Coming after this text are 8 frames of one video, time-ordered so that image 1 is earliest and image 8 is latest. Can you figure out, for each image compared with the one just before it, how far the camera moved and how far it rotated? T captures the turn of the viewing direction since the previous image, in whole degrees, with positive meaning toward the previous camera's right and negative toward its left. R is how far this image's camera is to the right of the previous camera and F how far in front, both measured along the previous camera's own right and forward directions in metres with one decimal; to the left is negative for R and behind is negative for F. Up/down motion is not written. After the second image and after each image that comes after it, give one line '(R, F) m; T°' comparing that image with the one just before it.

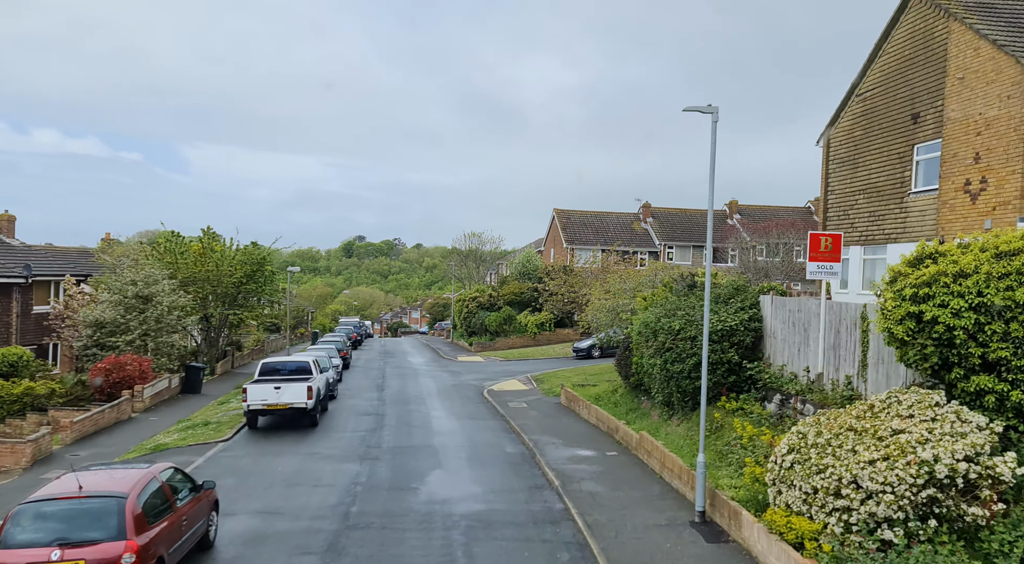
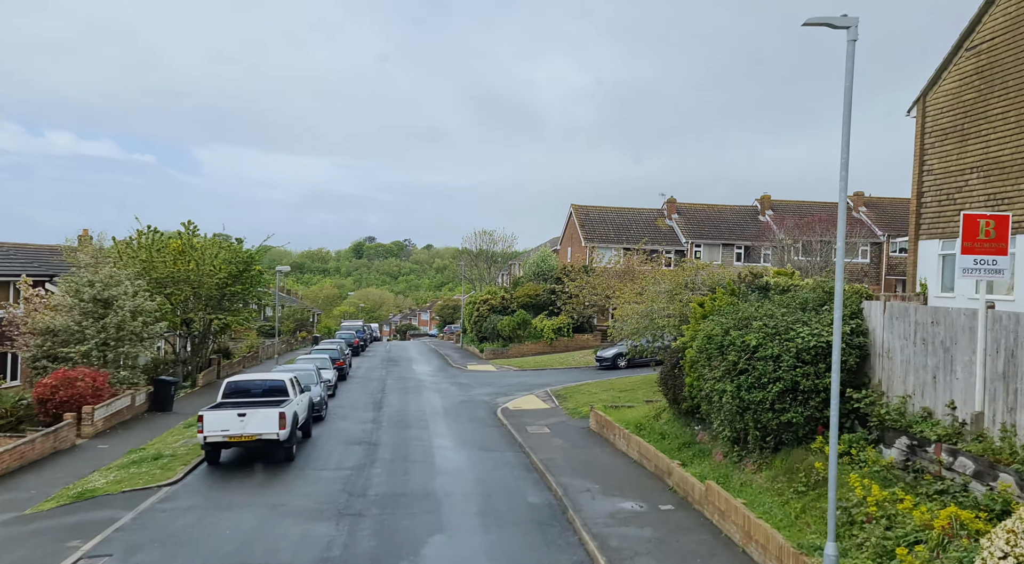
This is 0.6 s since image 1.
(-0.2, +3.5) m; -1°
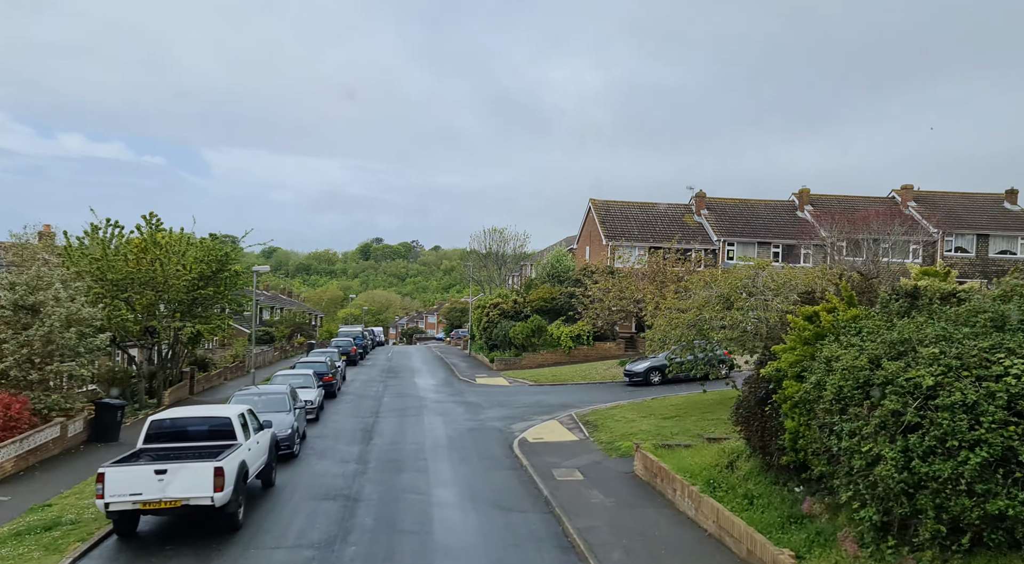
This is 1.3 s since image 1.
(-0.3, +4.1) m; -1°
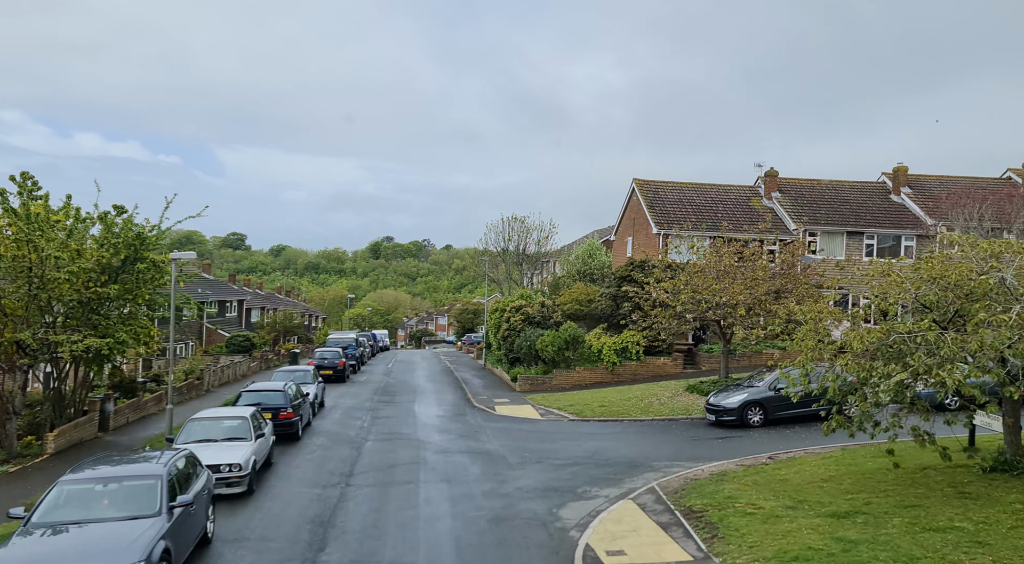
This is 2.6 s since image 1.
(-0.6, +7.9) m; -1°
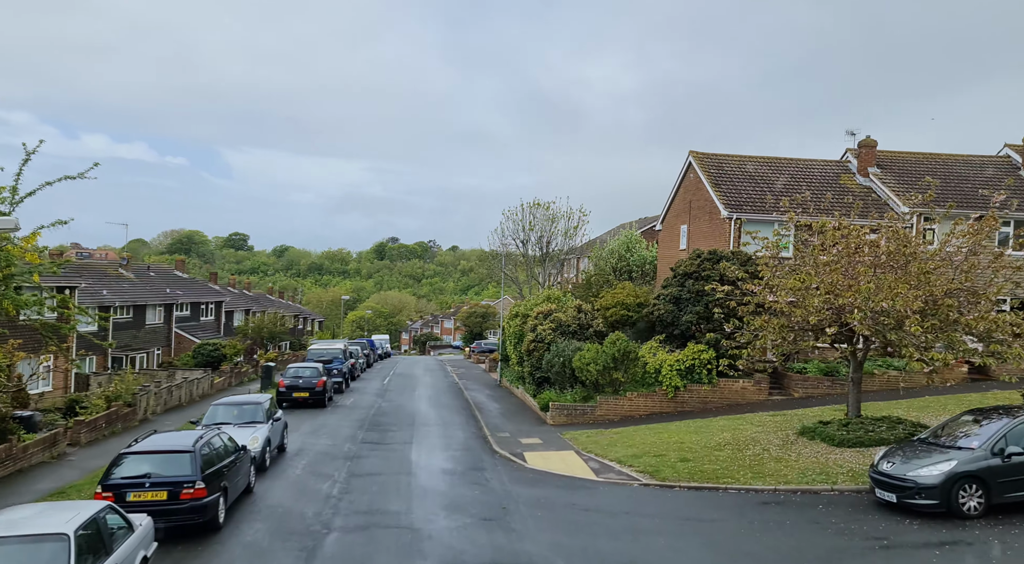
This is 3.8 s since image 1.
(-0.7, +7.2) m; 0°
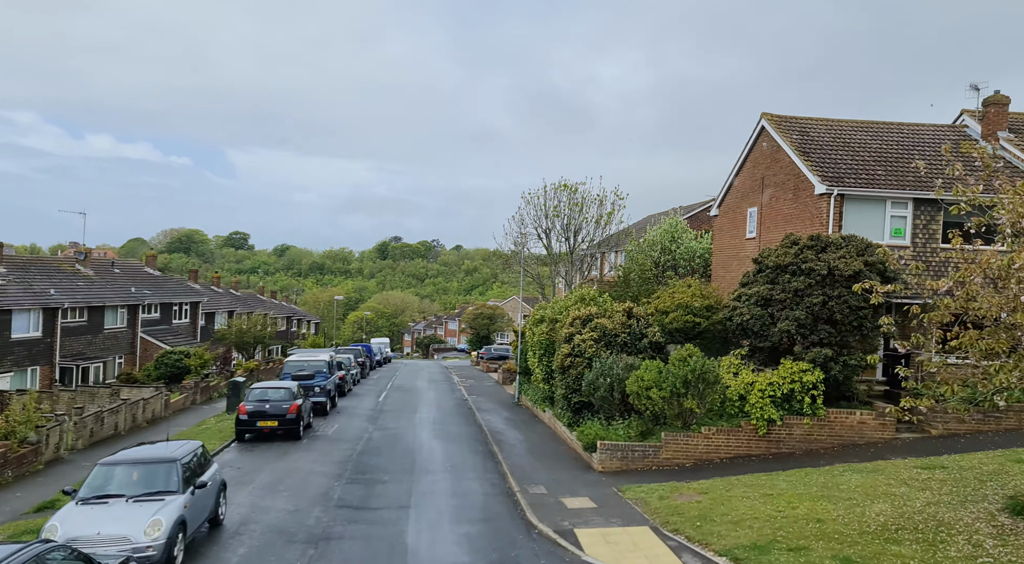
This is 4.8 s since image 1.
(-0.7, +5.9) m; 0°
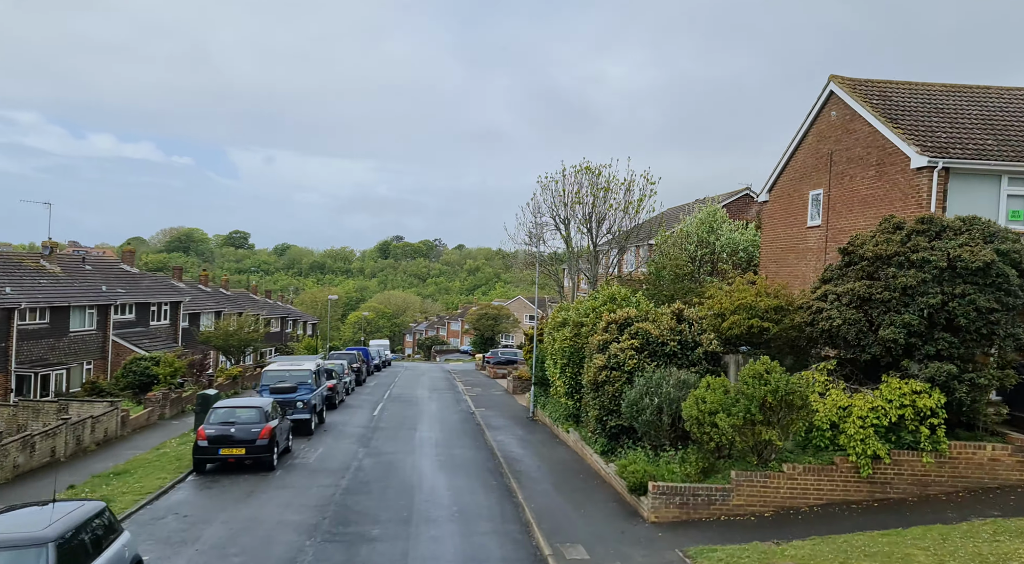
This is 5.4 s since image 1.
(-0.4, +3.8) m; 0°
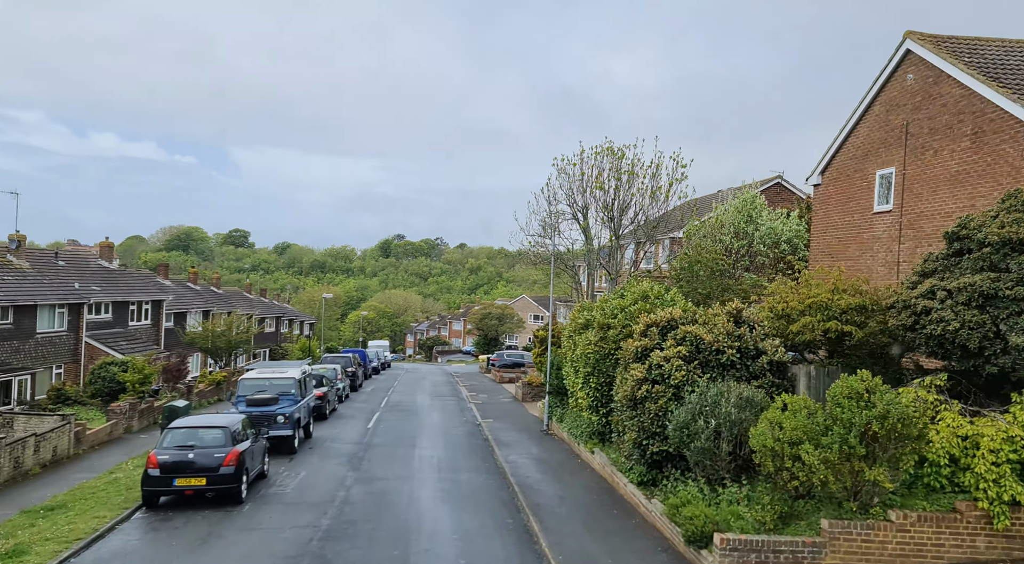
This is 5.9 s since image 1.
(-0.3, +3.0) m; 0°
